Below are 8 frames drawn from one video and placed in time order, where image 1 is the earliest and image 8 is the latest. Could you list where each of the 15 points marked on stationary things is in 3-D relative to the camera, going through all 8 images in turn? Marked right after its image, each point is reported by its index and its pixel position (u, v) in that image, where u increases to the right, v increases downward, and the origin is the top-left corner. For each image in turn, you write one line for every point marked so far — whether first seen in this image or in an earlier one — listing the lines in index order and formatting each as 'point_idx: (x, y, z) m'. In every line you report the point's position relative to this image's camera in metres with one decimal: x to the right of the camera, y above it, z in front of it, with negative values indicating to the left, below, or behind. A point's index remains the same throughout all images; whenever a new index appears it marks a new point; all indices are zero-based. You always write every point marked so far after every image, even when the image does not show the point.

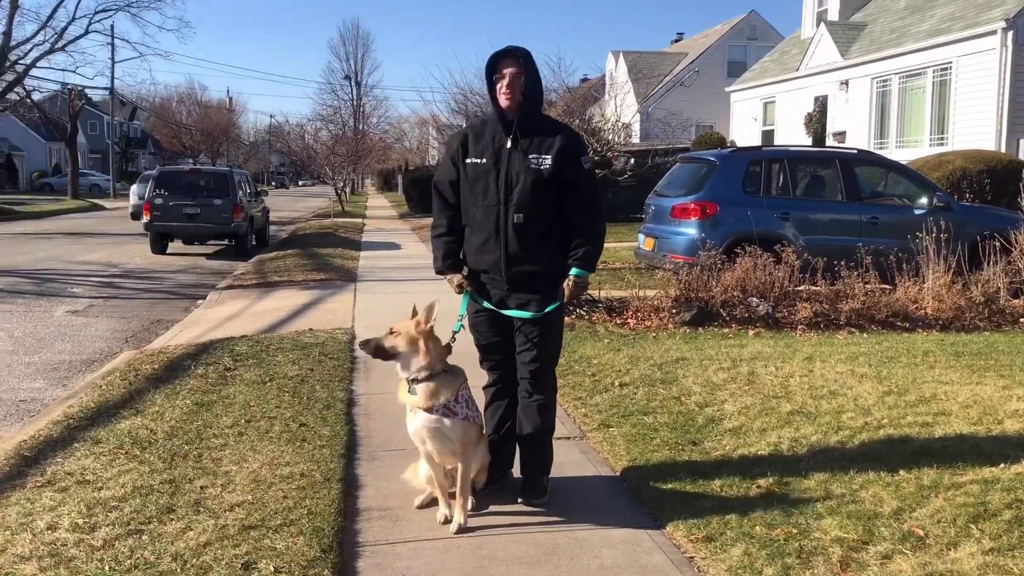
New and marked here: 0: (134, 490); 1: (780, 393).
0: (-1.6, -0.8, +3.9) m
1: (+1.5, -0.6, +5.5) m
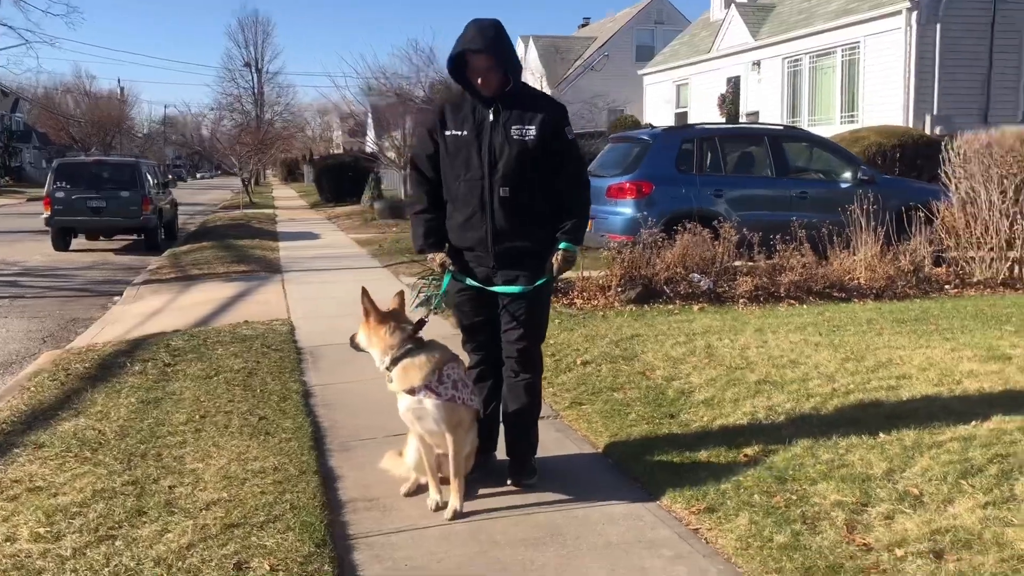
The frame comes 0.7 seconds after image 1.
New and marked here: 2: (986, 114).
0: (-1.6, -0.8, +3.7) m
1: (+1.3, -0.4, +5.5) m
2: (+7.5, +2.7, +14.9) m
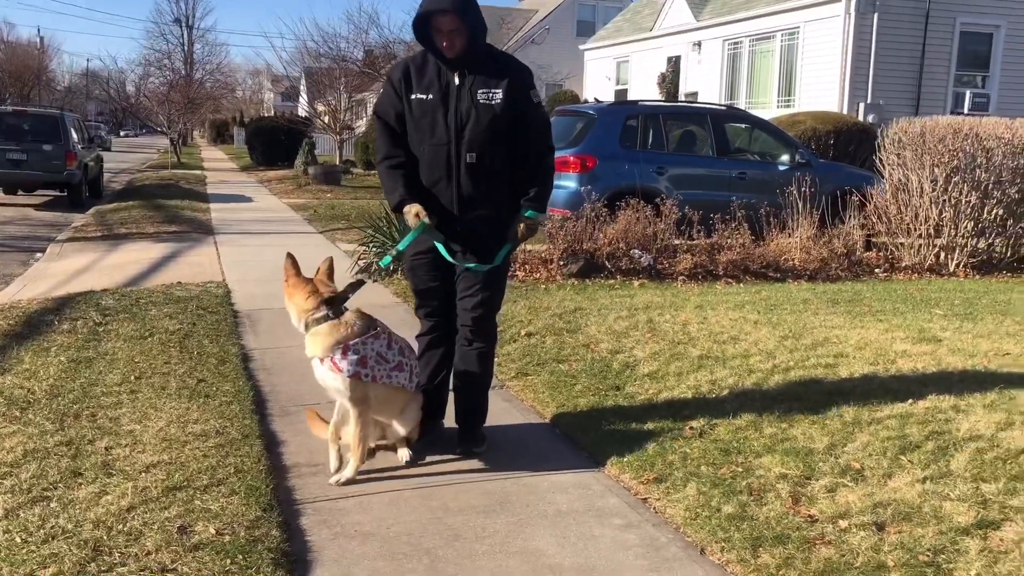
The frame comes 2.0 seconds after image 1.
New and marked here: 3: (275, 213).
0: (-1.8, -0.6, +3.5) m
1: (+1.0, -0.3, +5.5) m
2: (+6.5, +3.0, +15.3) m
3: (-3.6, +1.2, +14.5) m
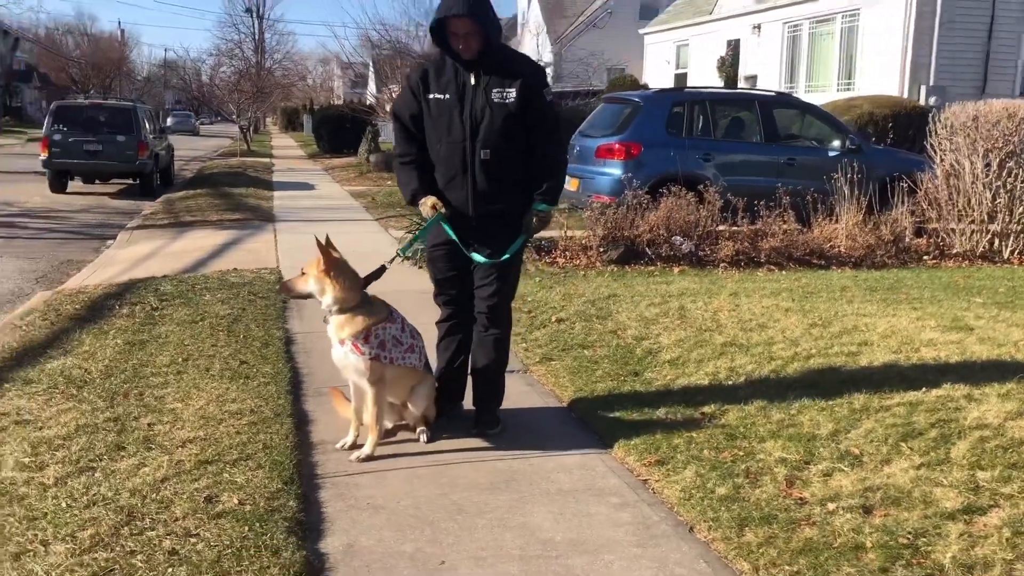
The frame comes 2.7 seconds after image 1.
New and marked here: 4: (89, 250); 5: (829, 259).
0: (-1.8, -0.6, +3.8) m
1: (+1.2, -0.2, +5.6) m
2: (+7.4, +3.2, +14.9) m
3: (-2.8, +1.4, +14.9) m
4: (-4.6, +0.4, +10.2) m
5: (+2.8, +0.3, +8.4) m
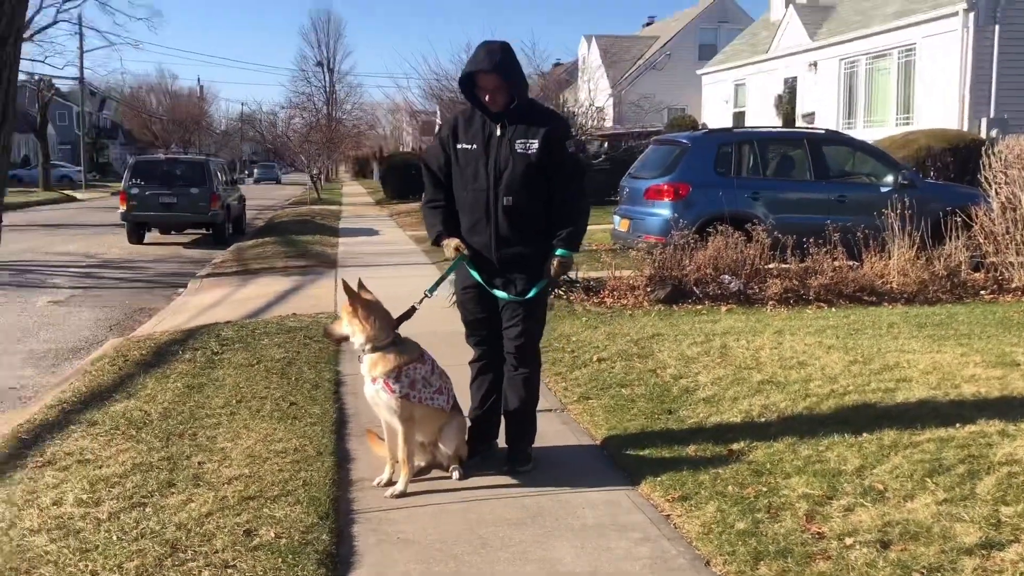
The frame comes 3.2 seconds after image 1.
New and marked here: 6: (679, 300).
0: (-1.6, -0.8, +4.1) m
1: (+1.4, -0.5, +5.7) m
2: (+8.3, +2.6, +14.6) m
3: (-1.9, +0.7, +15.2) m
4: (-4.0, -0.1, +10.6) m
5: (+3.3, -0.1, +8.3) m
6: (+1.5, -0.1, +8.2) m
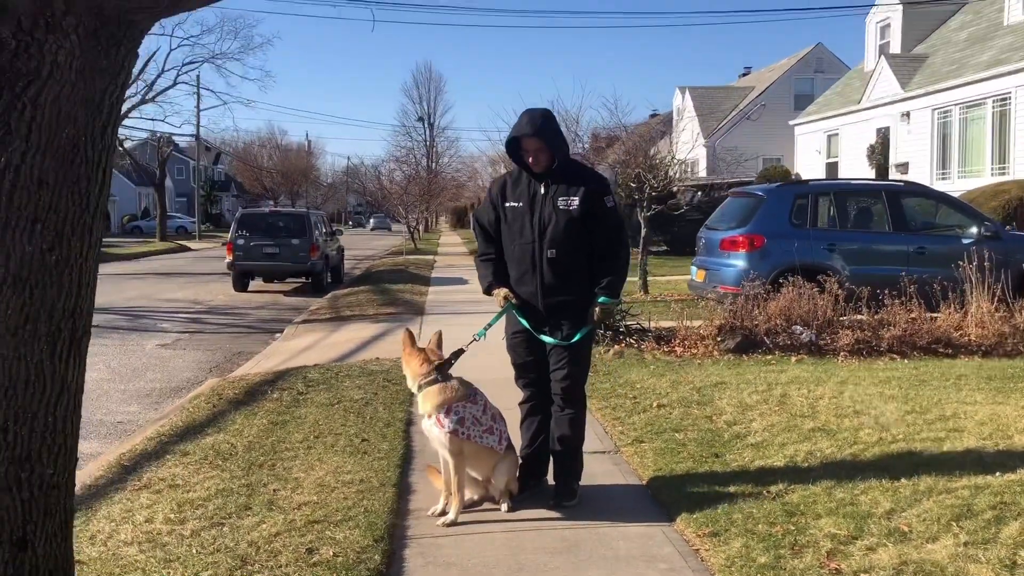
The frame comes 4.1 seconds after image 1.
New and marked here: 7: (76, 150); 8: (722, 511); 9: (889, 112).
0: (-1.4, -1.0, +4.5) m
1: (+1.8, -0.8, +5.8) m
2: (+9.6, +1.8, +14.1) m
3: (-0.5, -0.1, +15.7) m
4: (-3.0, -0.7, +11.3) m
5: (+3.9, -0.5, +8.3) m
6: (+2.1, -0.5, +8.3) m
7: (-1.0, +0.3, +2.2) m
8: (+0.9, -1.0, +4.1) m
9: (+7.5, +3.5, +18.8) m
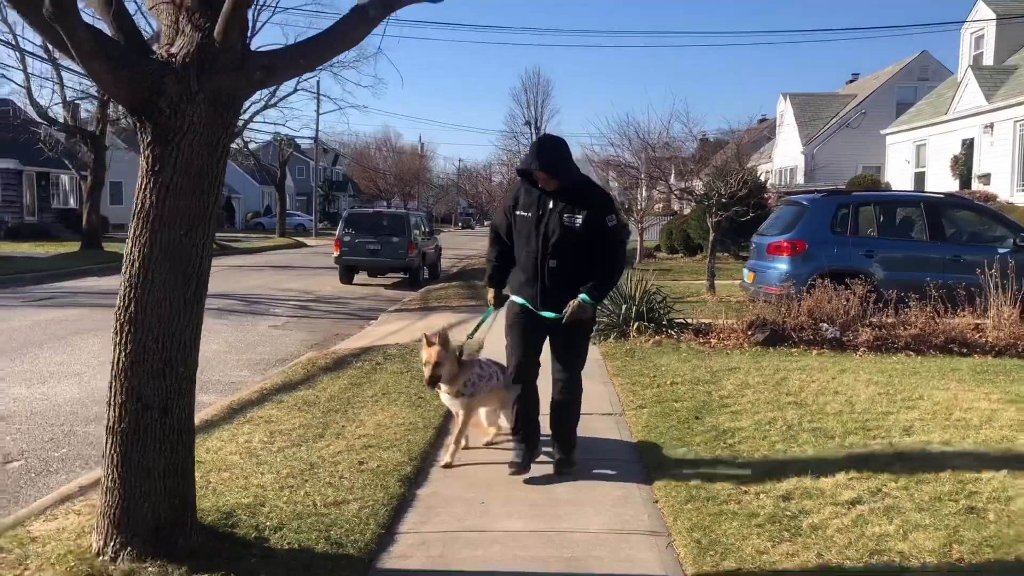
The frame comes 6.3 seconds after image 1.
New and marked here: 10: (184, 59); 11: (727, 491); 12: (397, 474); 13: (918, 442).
0: (-1.3, -0.9, +5.9) m
1: (+2.0, -0.7, +6.8) m
2: (+10.8, +1.6, +14.2) m
3: (+1.0, -0.1, +16.9) m
4: (-2.1, -0.5, +12.9) m
5: (+4.4, -0.6, +9.0) m
6: (+2.6, -0.5, +9.3) m
7: (-1.2, +0.4, +3.6) m
8: (+0.9, -0.9, +5.2) m
9: (+9.3, +3.3, +19.0) m
10: (-1.2, +0.8, +3.5) m
11: (+1.0, -1.0, +4.5) m
12: (-0.6, -1.0, +4.9) m
13: (+2.3, -0.8, +5.2) m
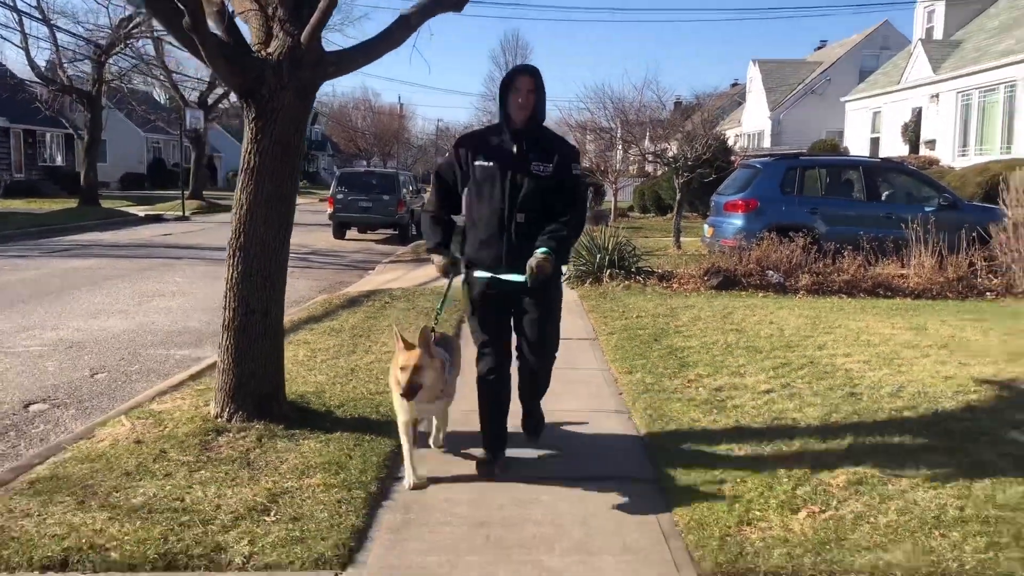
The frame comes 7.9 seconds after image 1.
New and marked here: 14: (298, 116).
0: (-1.4, -0.4, +7.3) m
1: (+2.0, -0.3, +8.2) m
2: (+10.6, +2.3, +15.7) m
3: (+0.6, +0.8, +18.2) m
4: (-2.4, +0.2, +14.1) m
5: (+4.3, 0.0, +10.5) m
6: (+2.5, 0.0, +10.7) m
7: (-1.1, +0.8, +4.9) m
8: (+0.9, -0.5, +6.6) m
9: (+8.9, +4.2, +20.5) m
10: (-1.2, +1.2, +4.7) m
11: (+1.0, -0.6, +5.9) m
12: (-0.6, -0.6, +6.2) m
13: (+2.2, -0.5, +6.6) m
14: (-1.1, +0.9, +4.8) m
